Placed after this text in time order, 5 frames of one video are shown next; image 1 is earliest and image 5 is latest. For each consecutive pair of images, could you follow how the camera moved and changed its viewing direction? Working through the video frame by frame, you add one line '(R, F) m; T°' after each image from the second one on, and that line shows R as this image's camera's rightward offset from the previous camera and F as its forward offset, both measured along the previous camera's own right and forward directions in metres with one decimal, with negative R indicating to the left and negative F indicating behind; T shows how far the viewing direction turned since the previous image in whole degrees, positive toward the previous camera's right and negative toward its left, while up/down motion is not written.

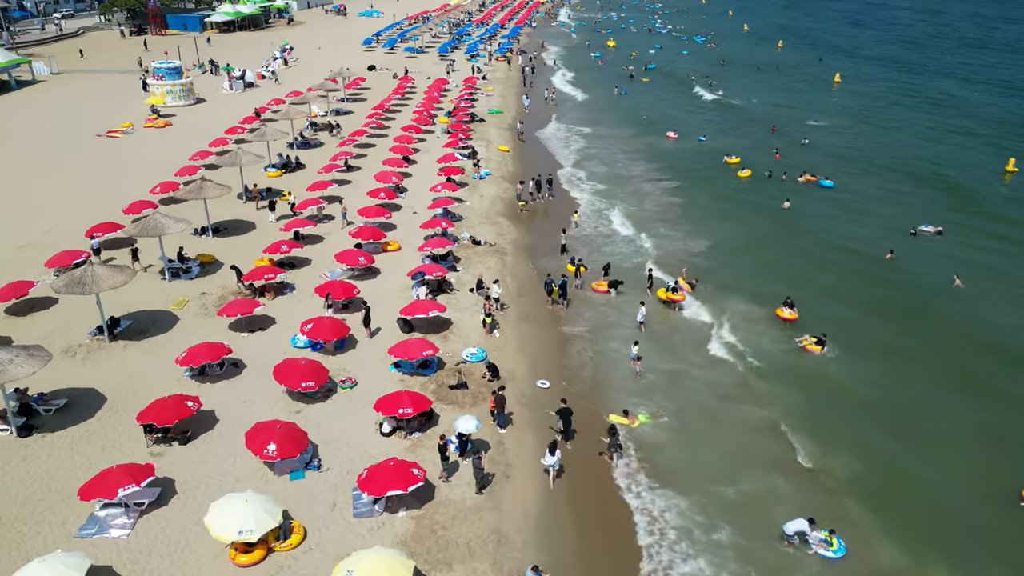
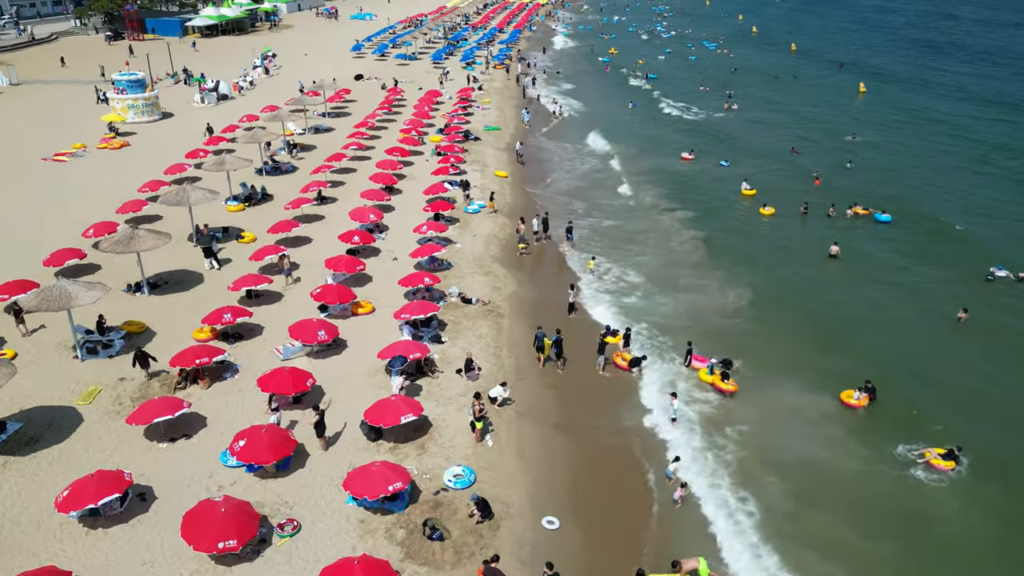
(+0.1, +5.1) m; 0°
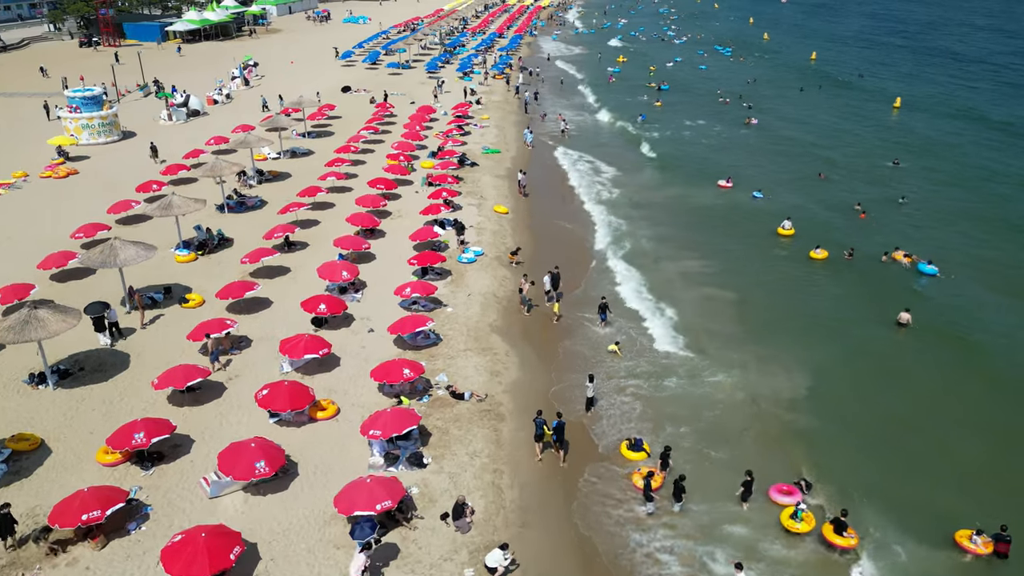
(-0.1, +5.2) m; 0°
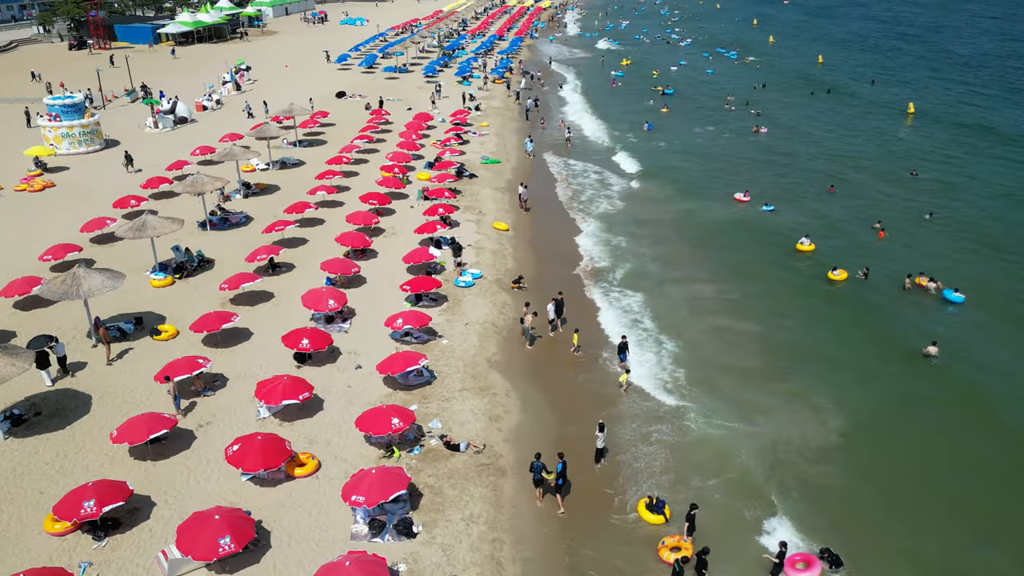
(0.0, +2.0) m; 0°
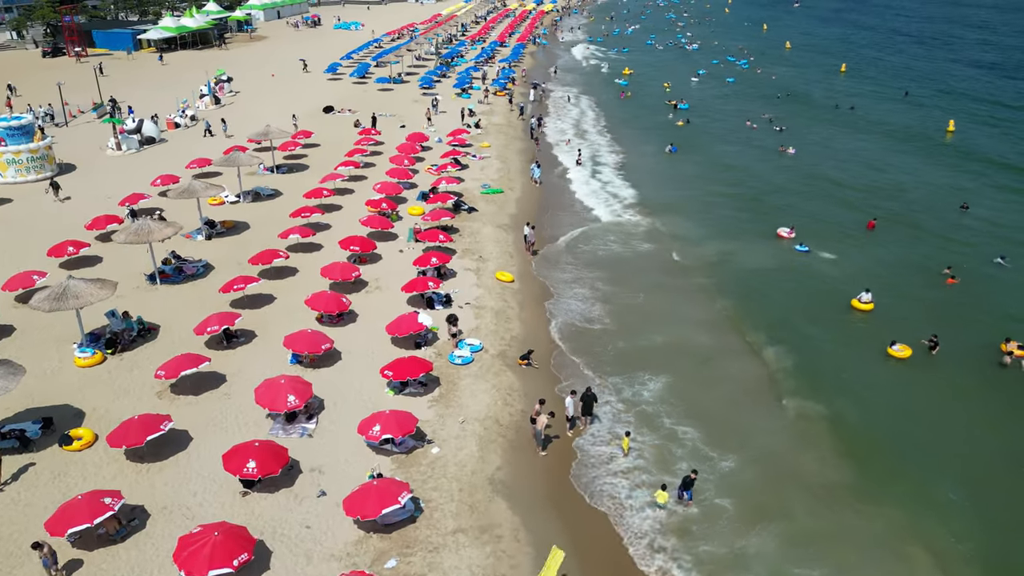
(-0.2, +4.8) m; 0°
